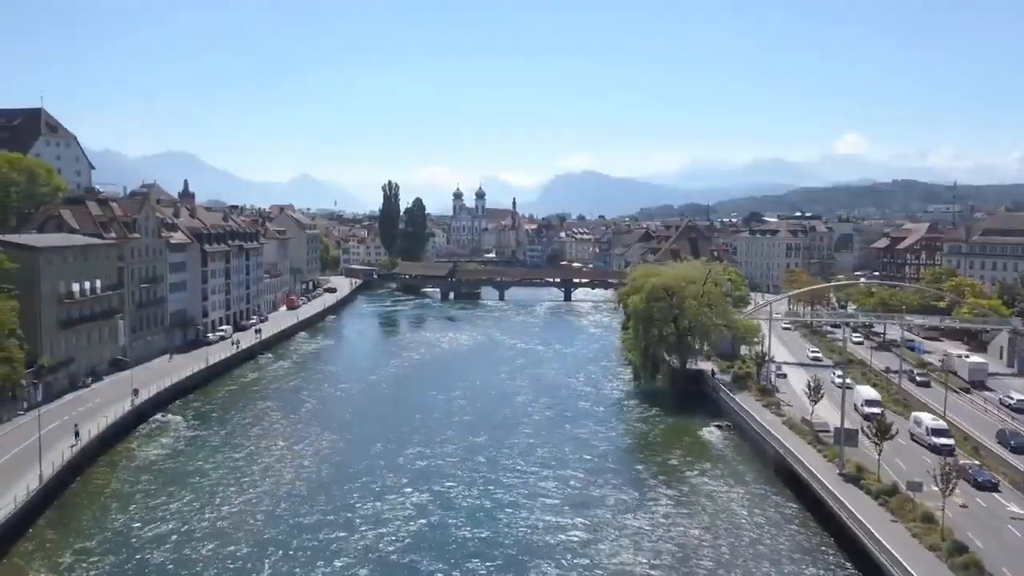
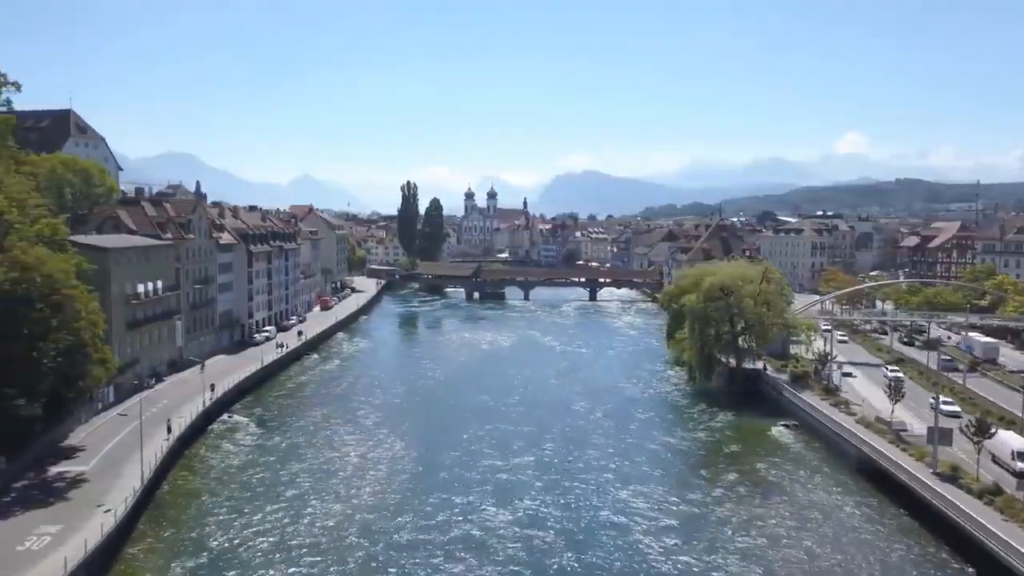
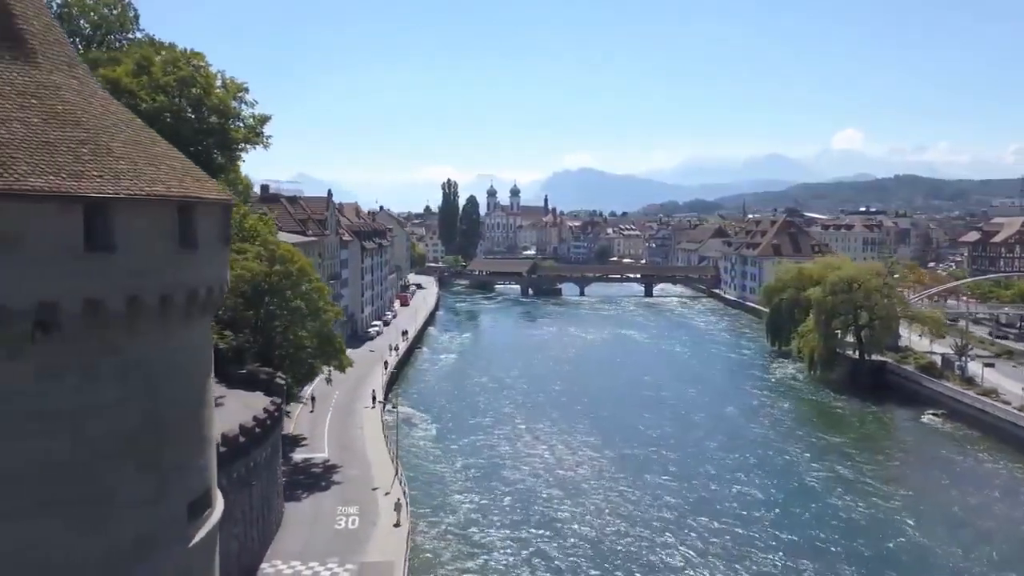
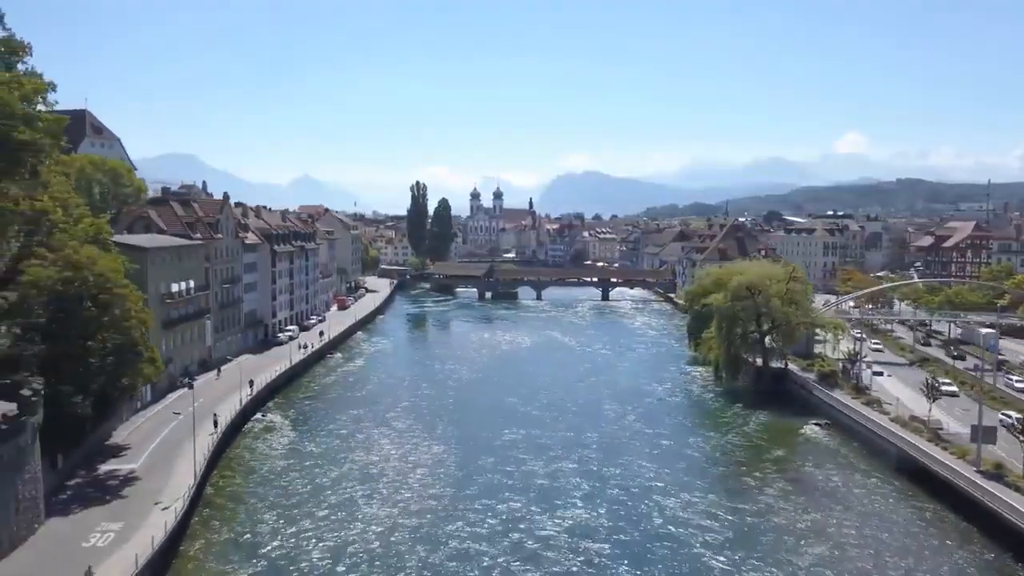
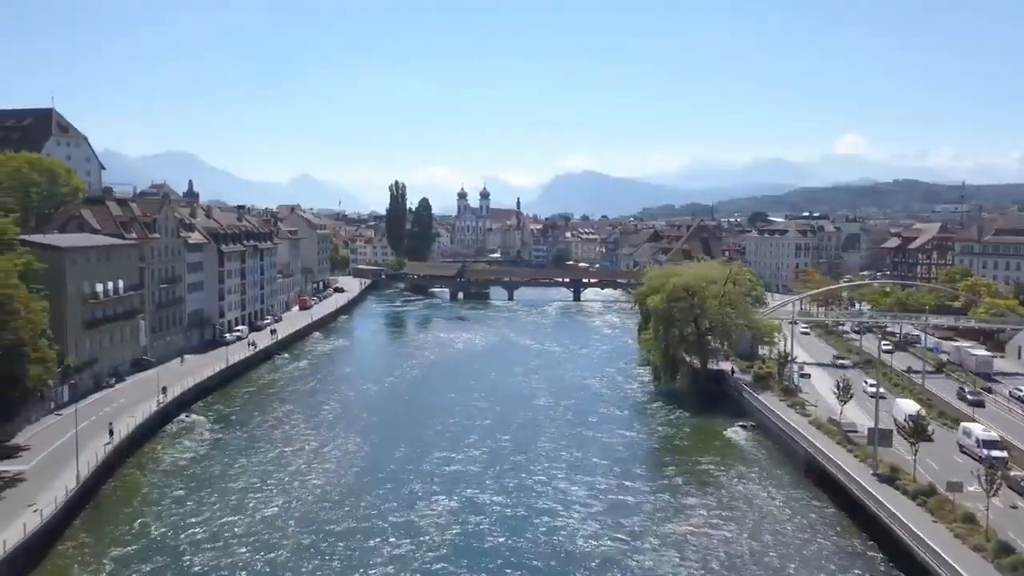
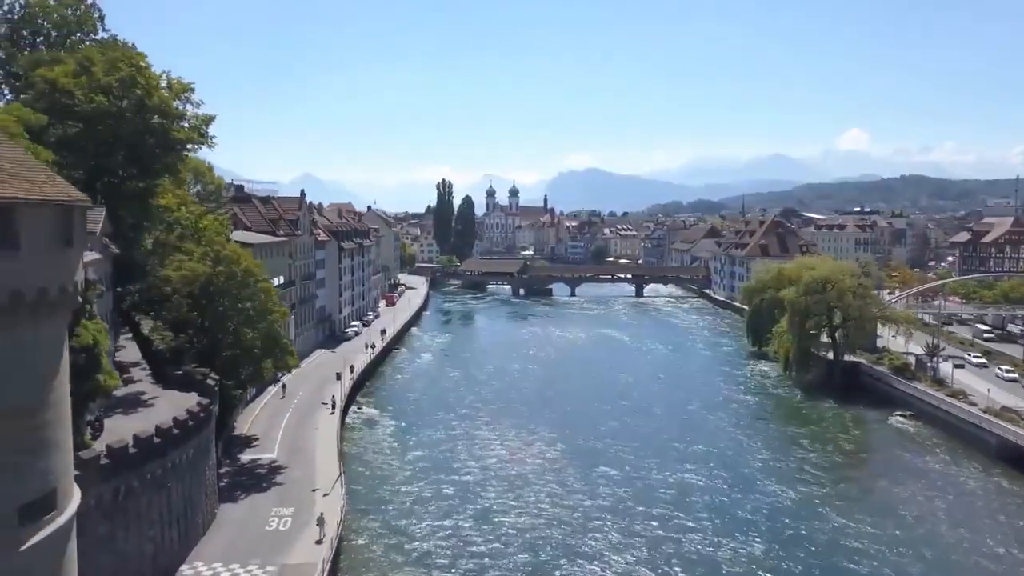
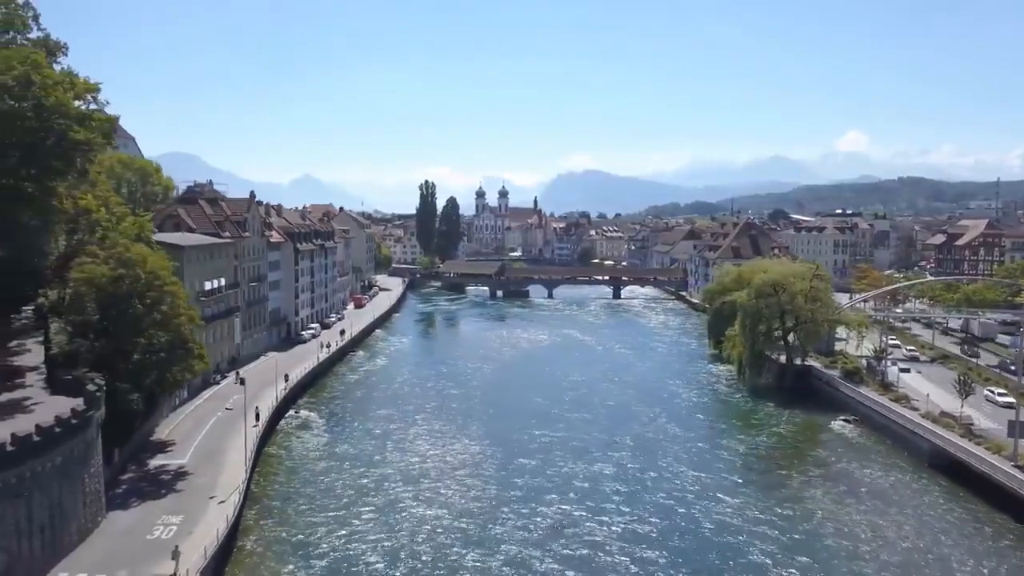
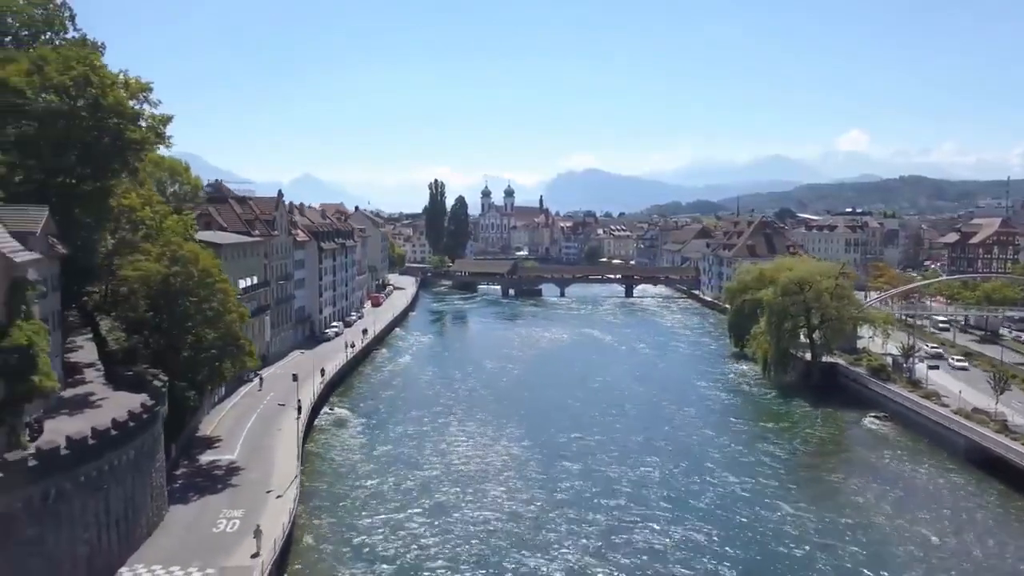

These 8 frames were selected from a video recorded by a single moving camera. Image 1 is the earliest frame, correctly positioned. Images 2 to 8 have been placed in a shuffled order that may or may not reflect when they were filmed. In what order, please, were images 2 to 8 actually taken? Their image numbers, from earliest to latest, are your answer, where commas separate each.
5, 2, 4, 7, 8, 6, 3
